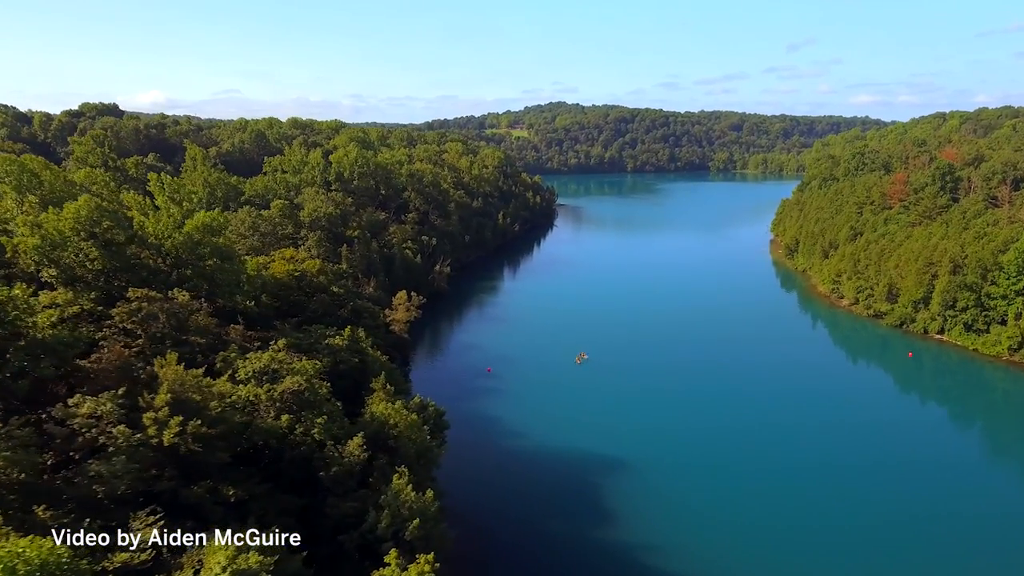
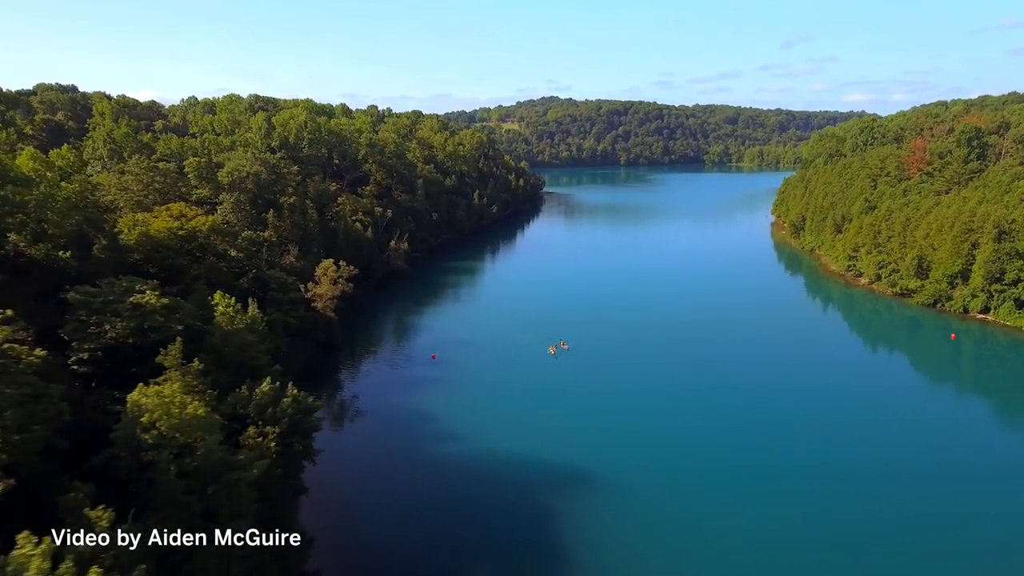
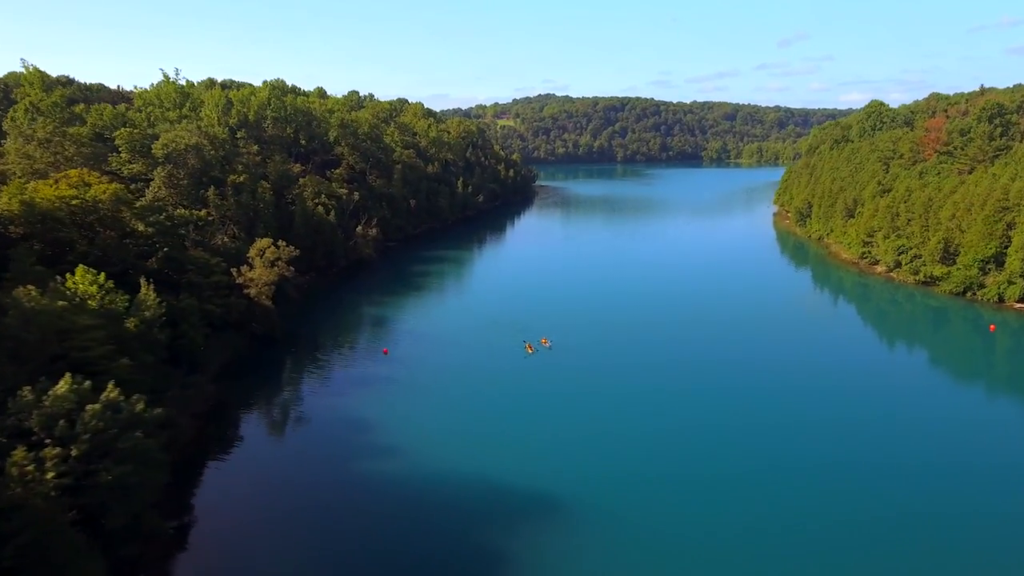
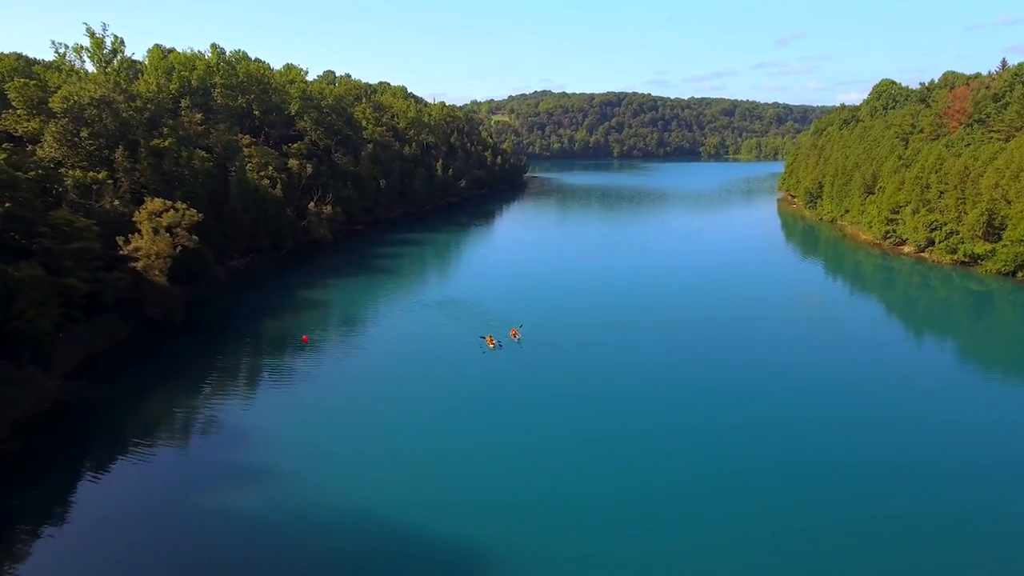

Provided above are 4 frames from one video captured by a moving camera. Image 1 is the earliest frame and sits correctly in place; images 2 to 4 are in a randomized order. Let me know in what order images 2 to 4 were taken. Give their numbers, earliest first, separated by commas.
2, 3, 4
